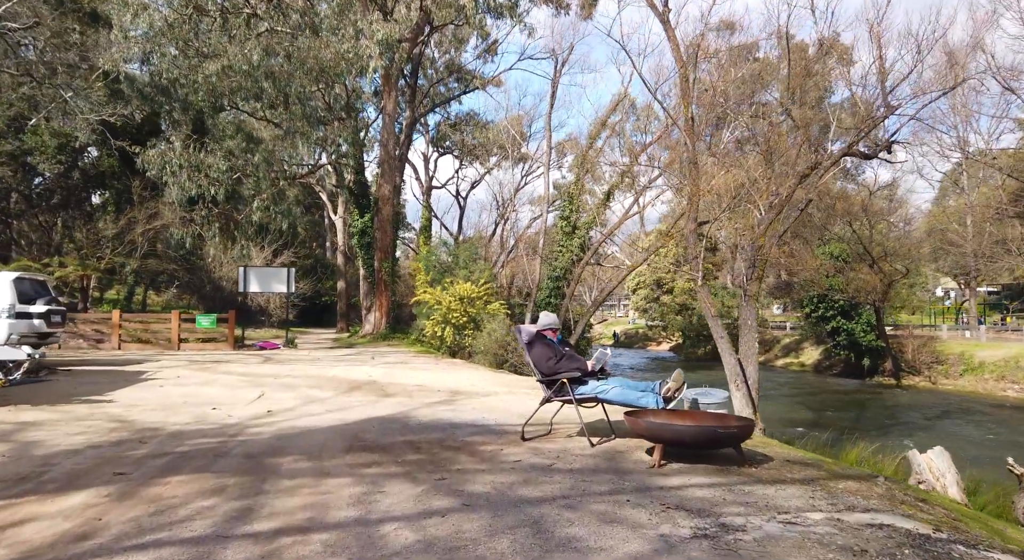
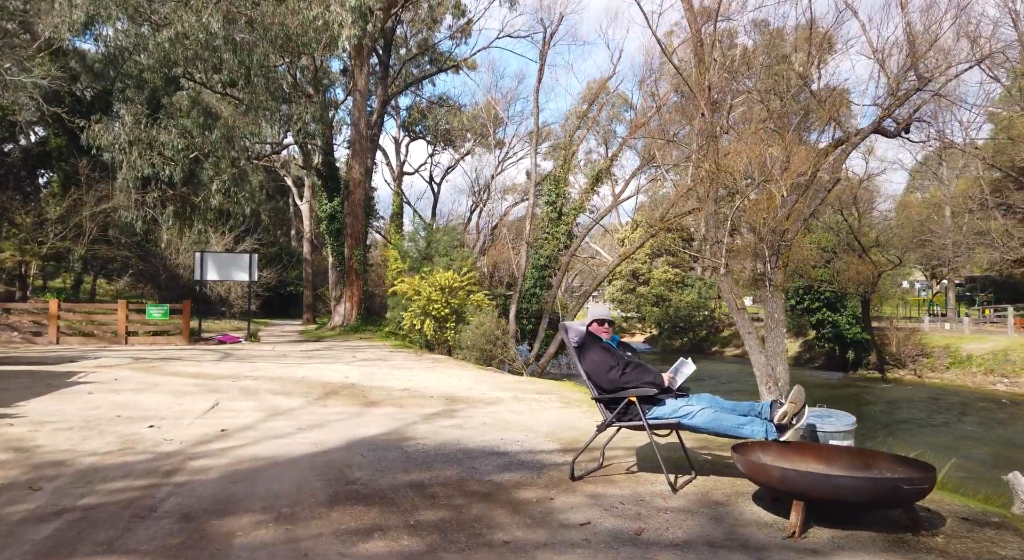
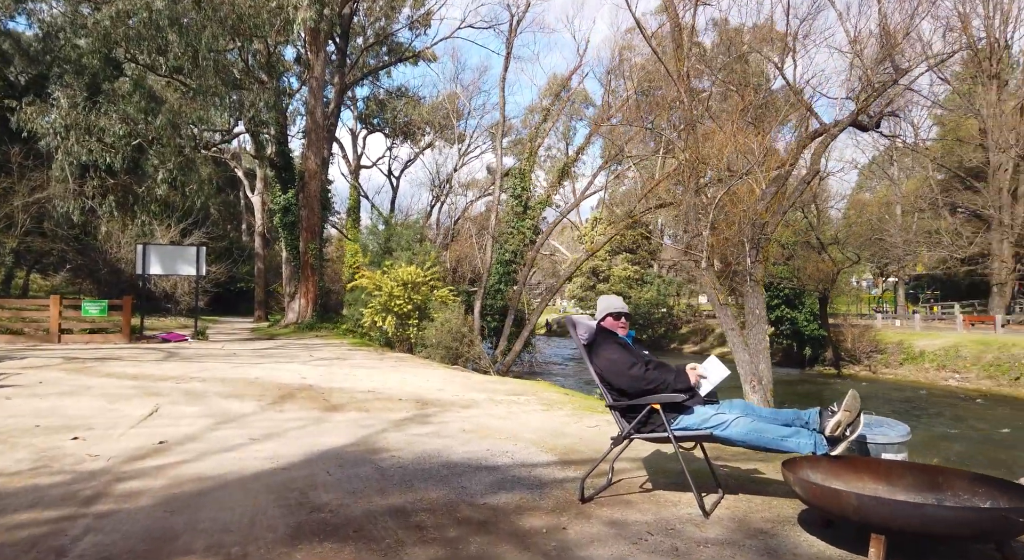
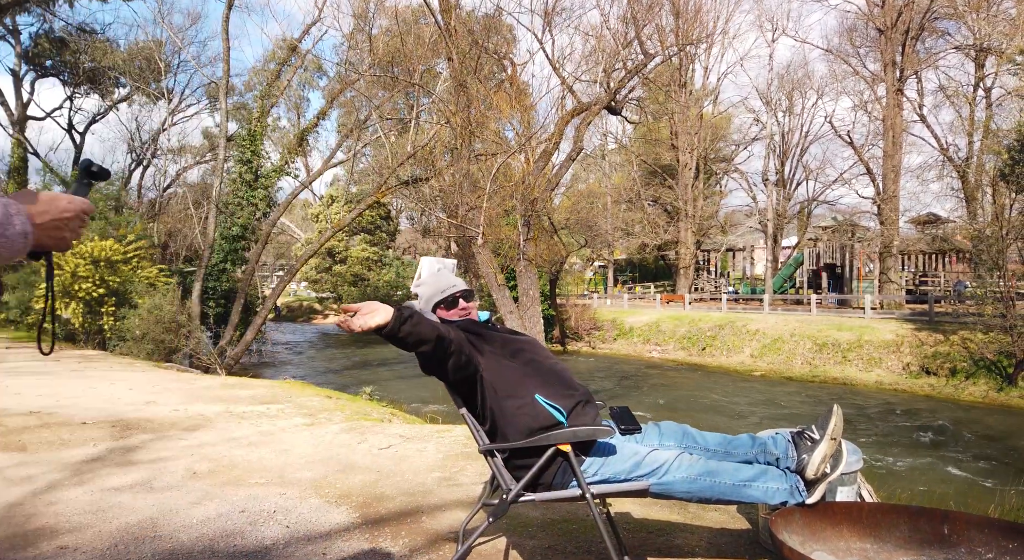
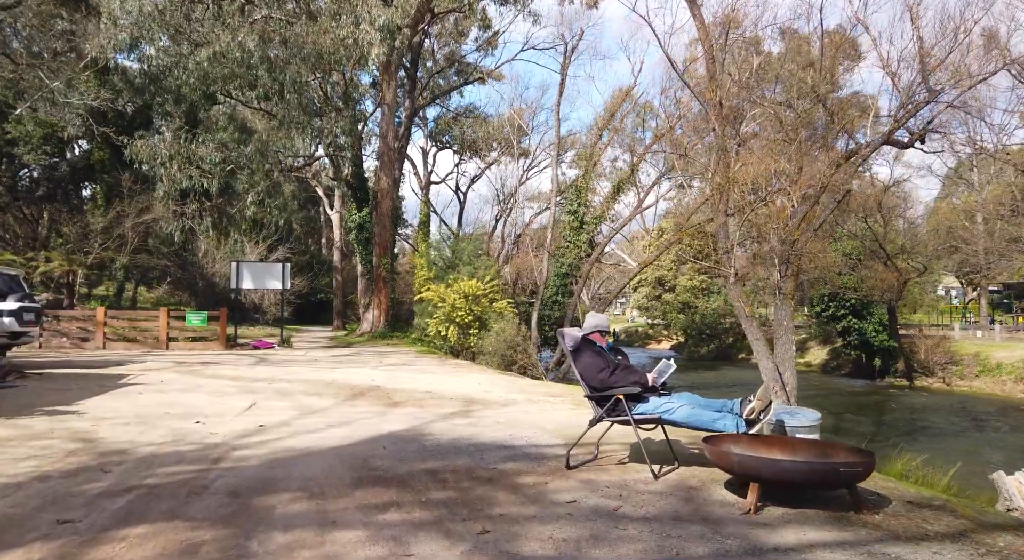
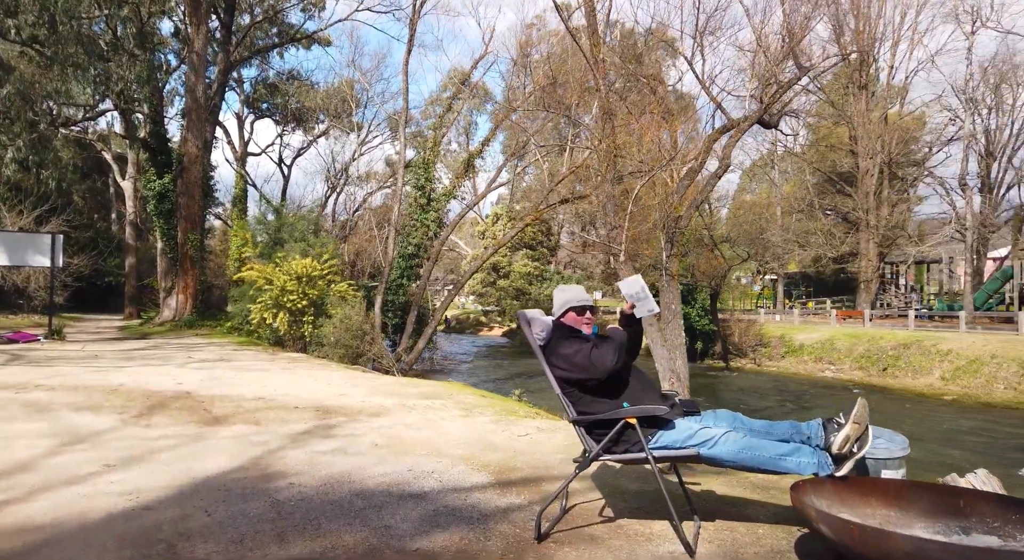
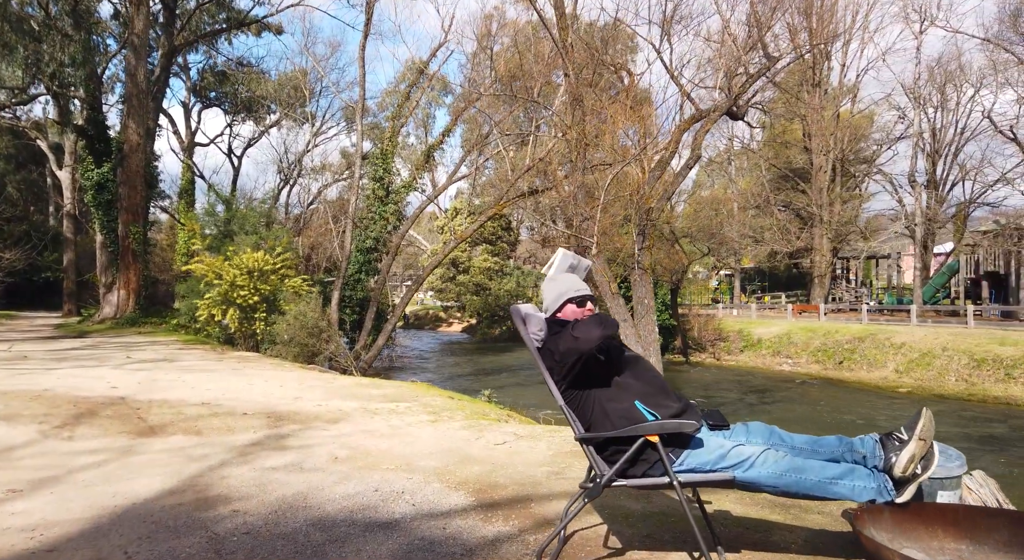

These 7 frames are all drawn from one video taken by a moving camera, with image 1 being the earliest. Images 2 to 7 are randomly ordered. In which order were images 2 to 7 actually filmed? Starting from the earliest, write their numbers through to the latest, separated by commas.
5, 2, 3, 6, 7, 4
